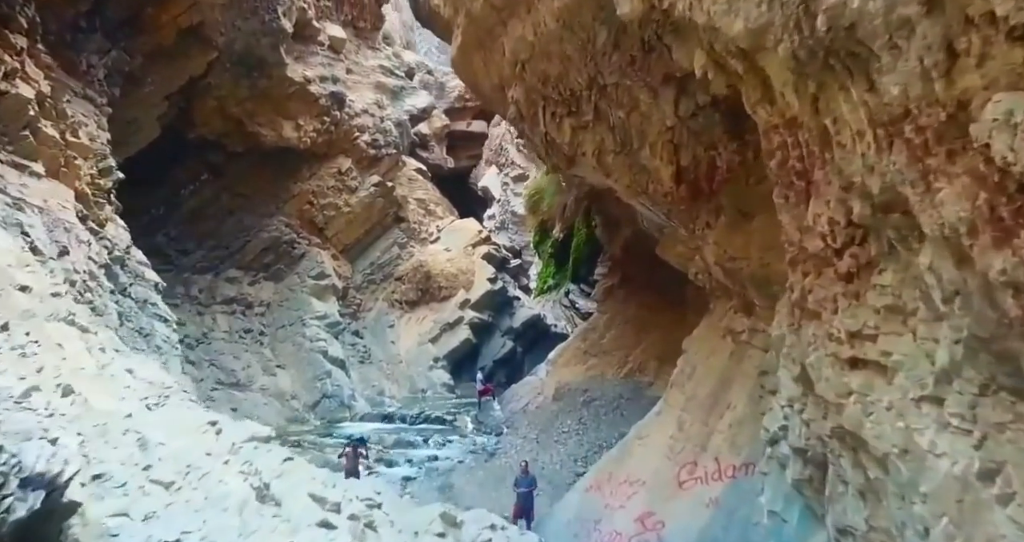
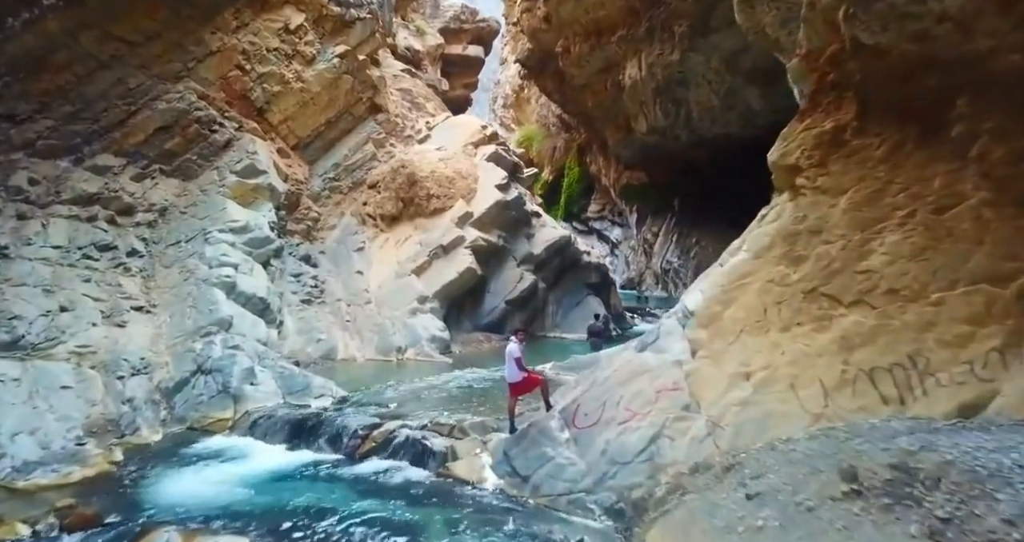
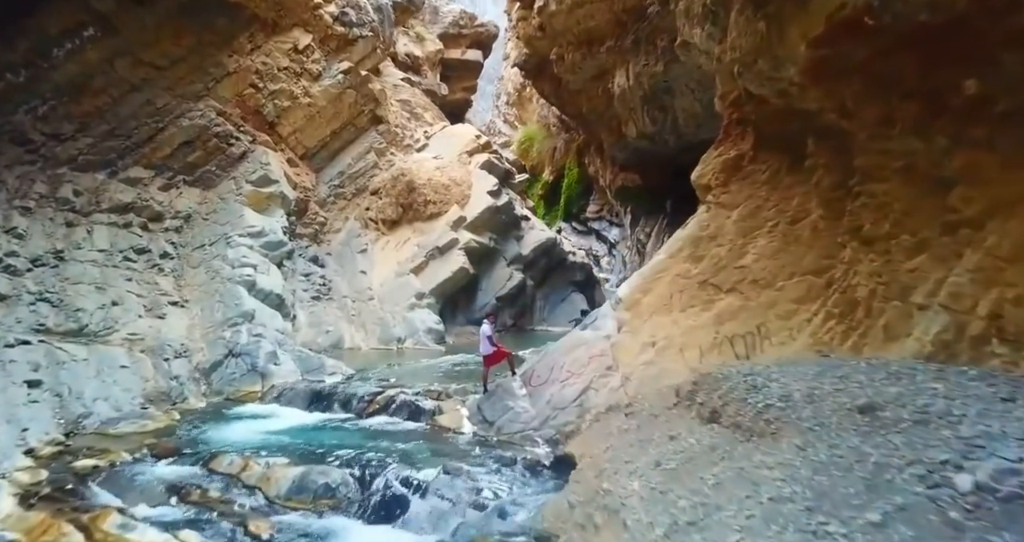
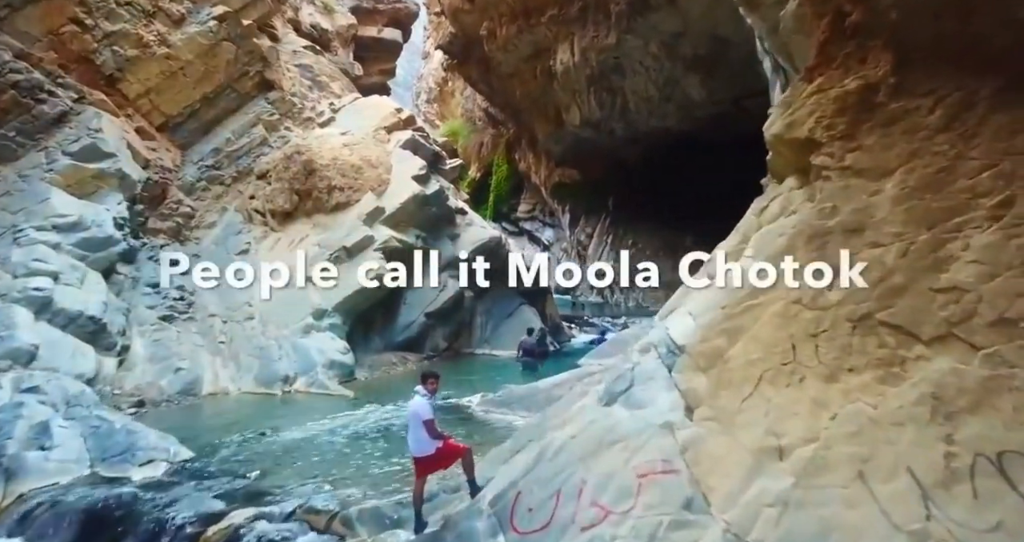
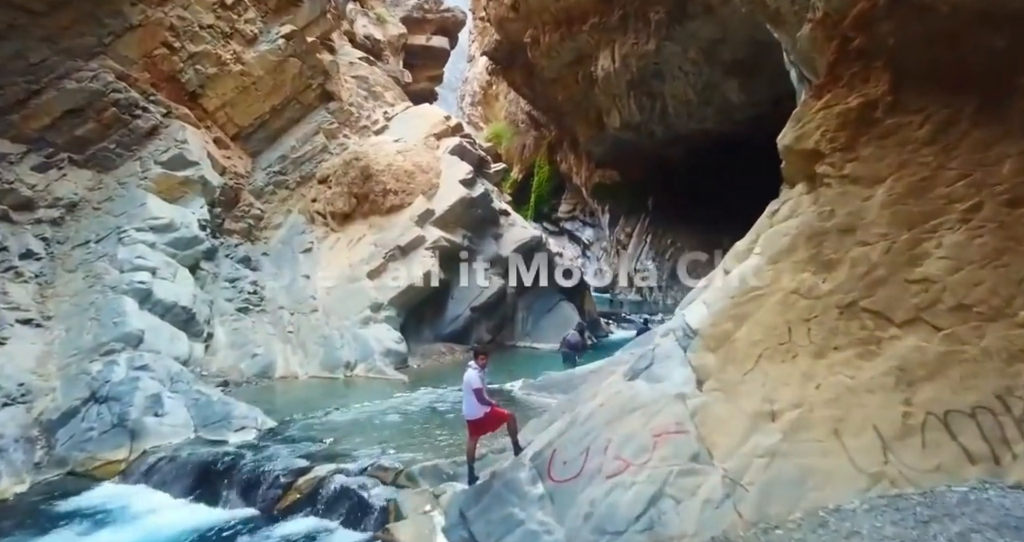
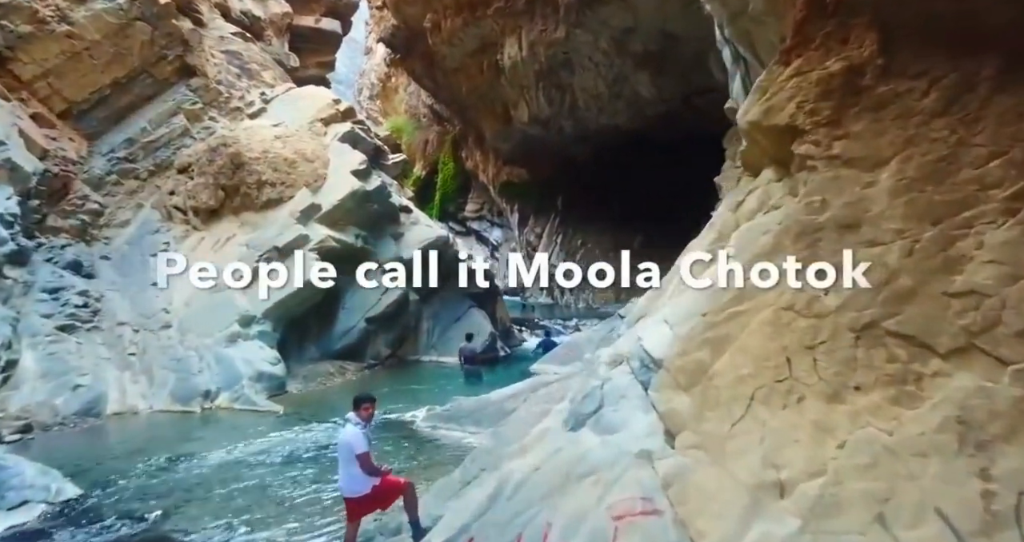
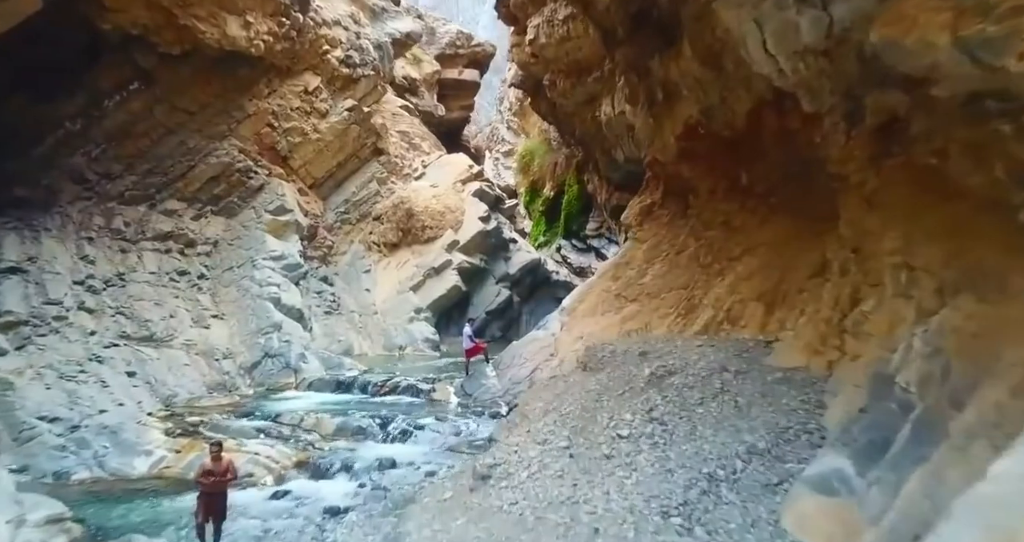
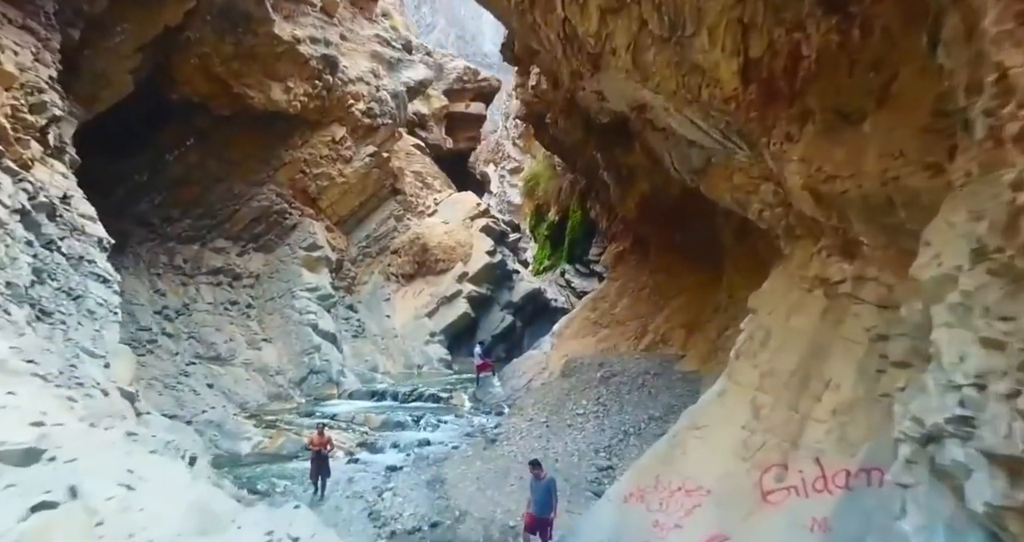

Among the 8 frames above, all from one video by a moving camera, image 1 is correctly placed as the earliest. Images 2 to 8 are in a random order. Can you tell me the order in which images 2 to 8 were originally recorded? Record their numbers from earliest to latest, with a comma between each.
8, 7, 3, 2, 5, 4, 6
